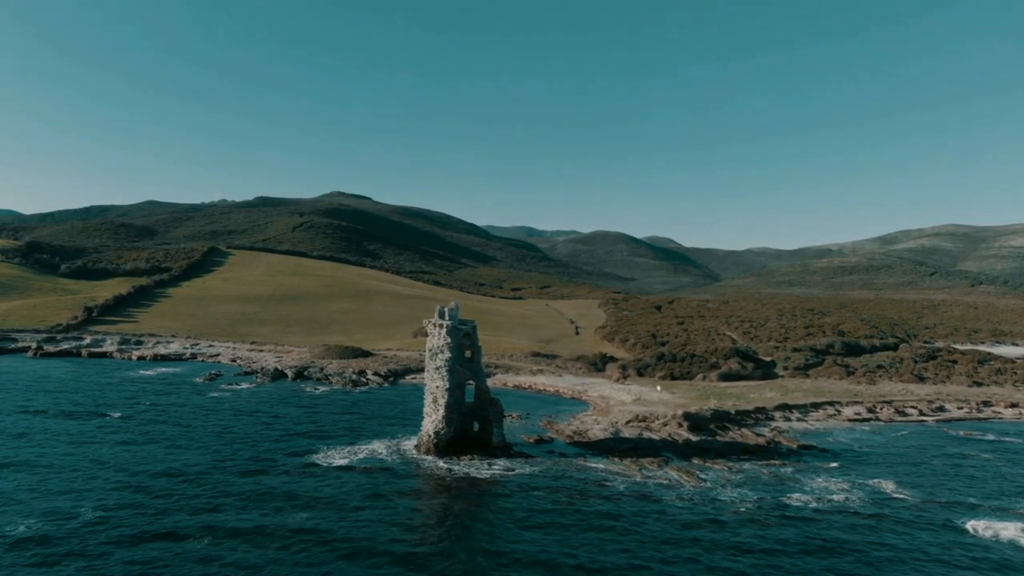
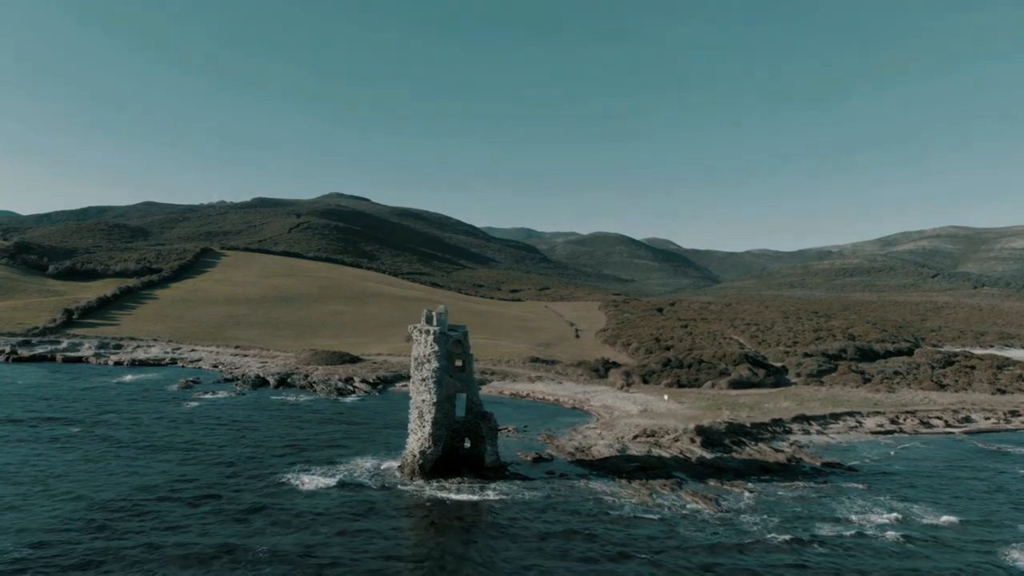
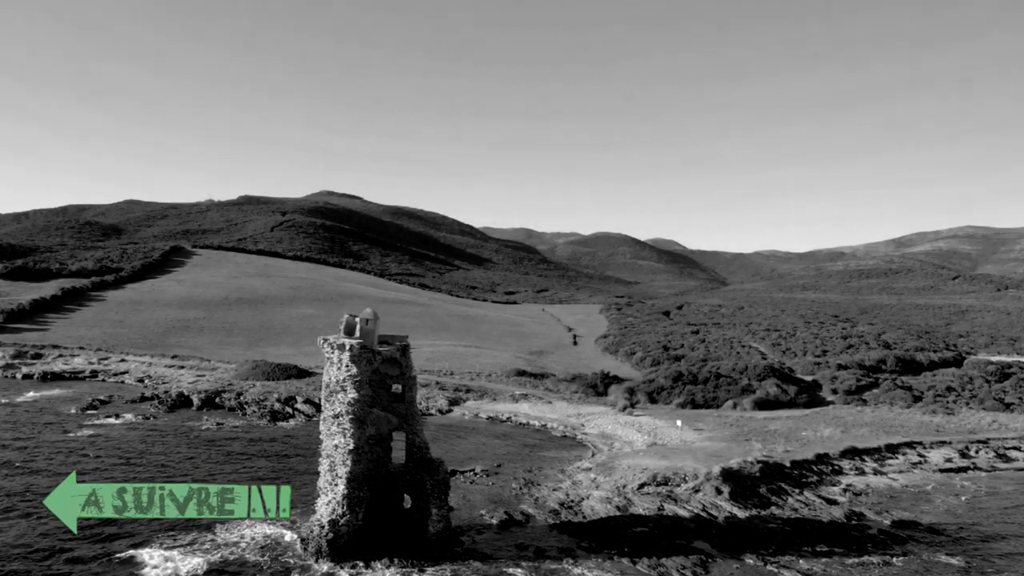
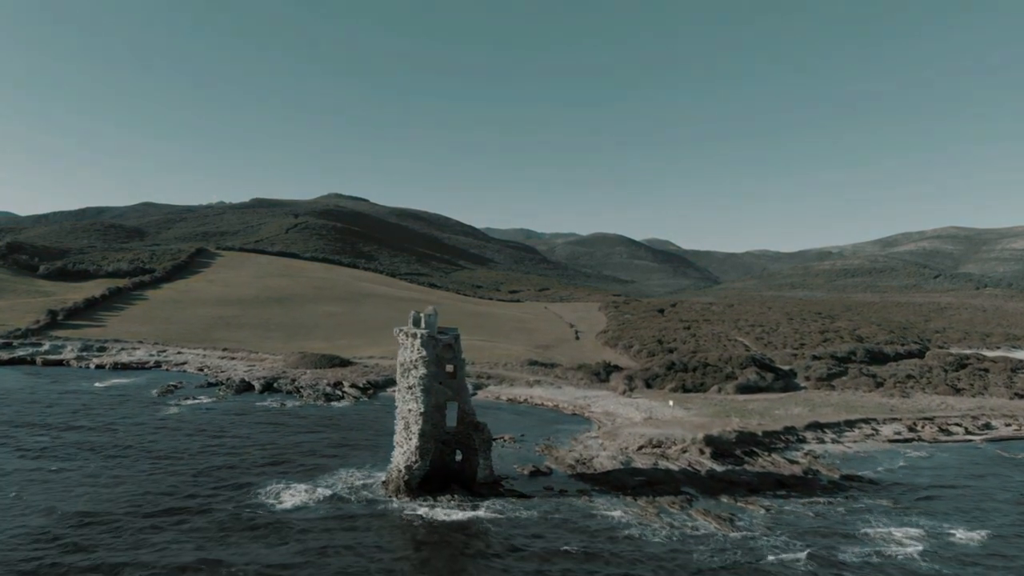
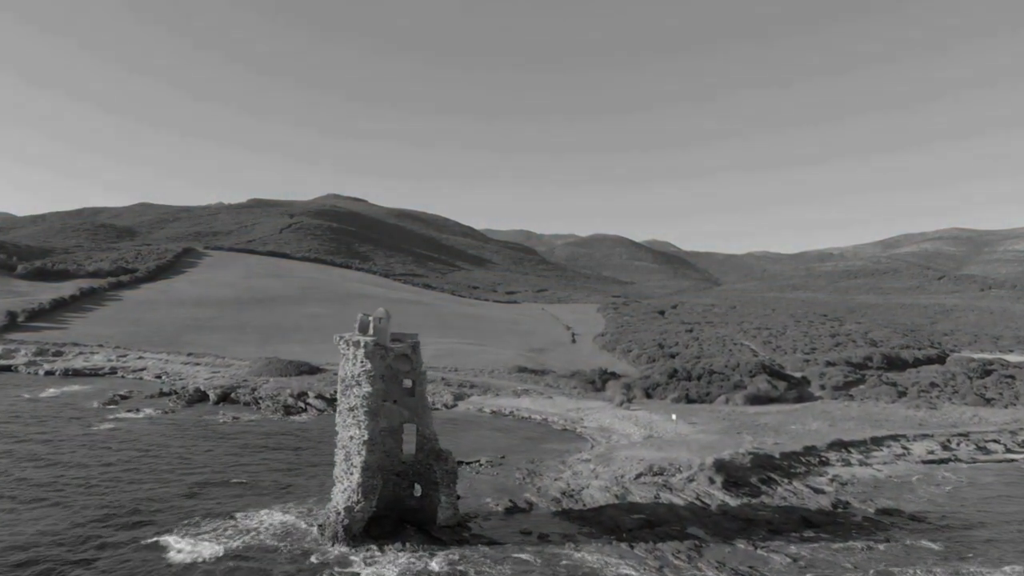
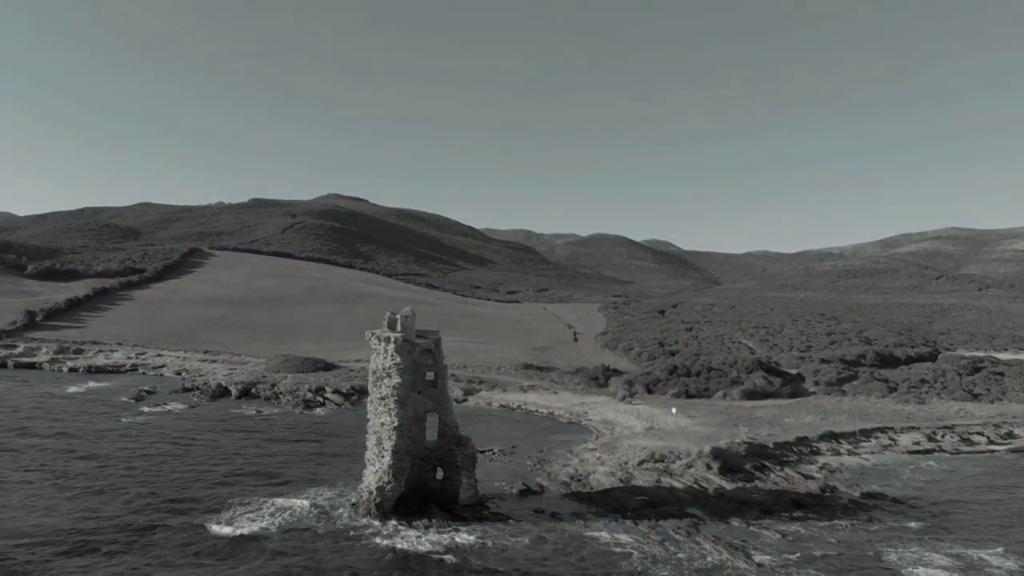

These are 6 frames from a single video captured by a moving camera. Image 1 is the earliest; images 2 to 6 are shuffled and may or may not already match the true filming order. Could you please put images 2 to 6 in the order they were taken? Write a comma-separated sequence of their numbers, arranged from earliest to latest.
2, 4, 6, 5, 3
